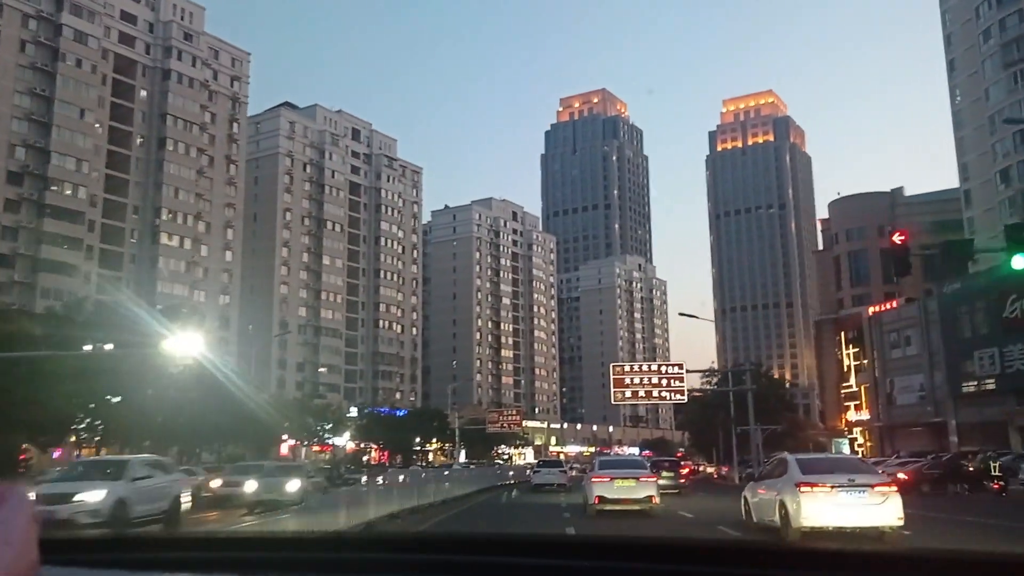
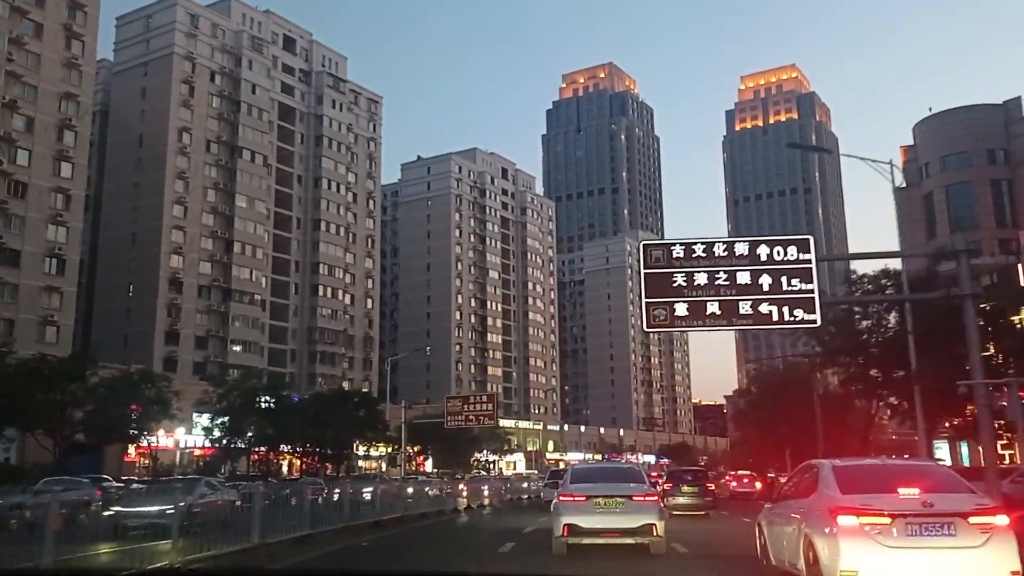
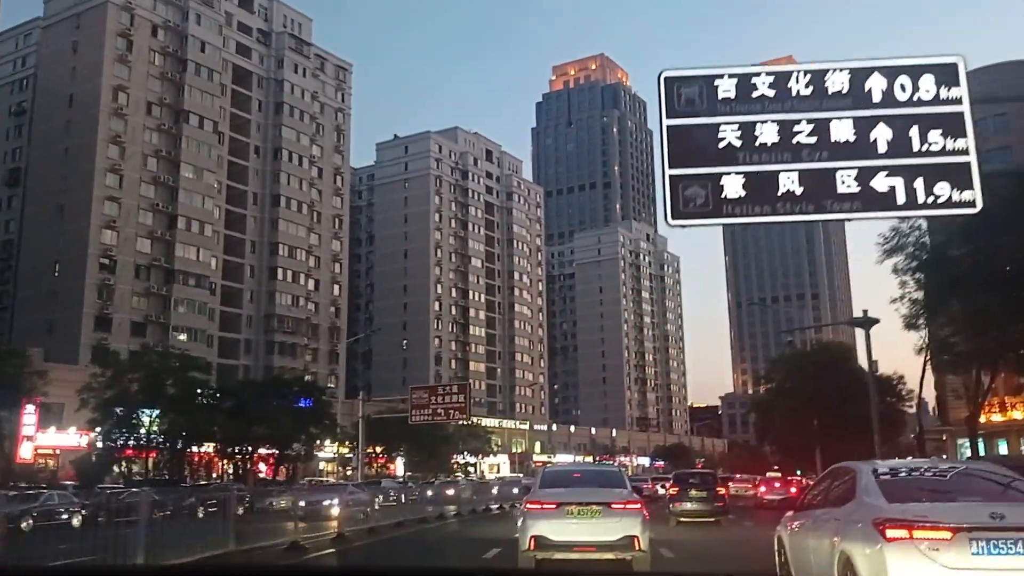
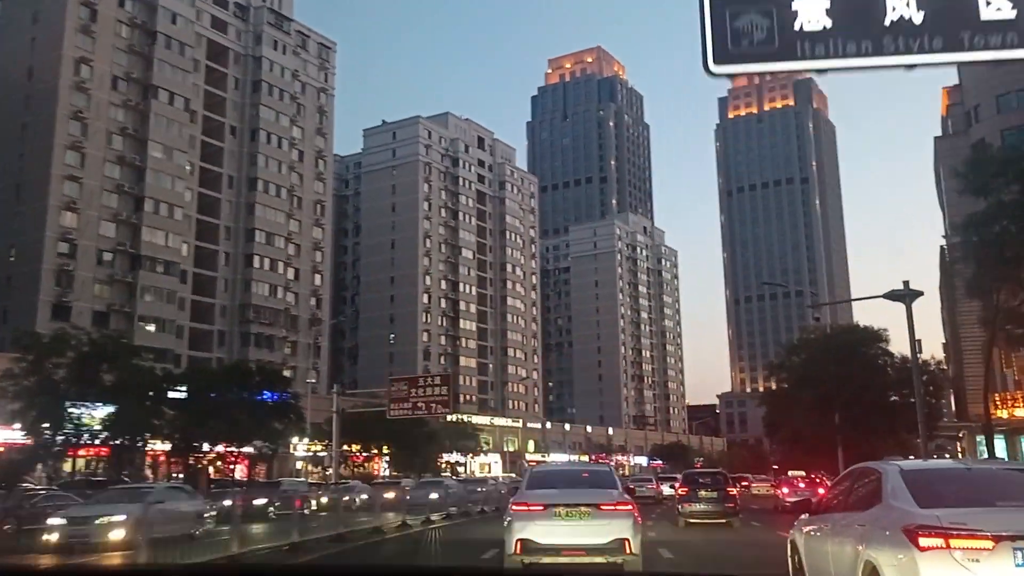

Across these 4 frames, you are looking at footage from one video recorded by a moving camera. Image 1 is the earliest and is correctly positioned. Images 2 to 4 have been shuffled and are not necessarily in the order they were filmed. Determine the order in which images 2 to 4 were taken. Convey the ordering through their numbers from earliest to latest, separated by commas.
2, 3, 4
